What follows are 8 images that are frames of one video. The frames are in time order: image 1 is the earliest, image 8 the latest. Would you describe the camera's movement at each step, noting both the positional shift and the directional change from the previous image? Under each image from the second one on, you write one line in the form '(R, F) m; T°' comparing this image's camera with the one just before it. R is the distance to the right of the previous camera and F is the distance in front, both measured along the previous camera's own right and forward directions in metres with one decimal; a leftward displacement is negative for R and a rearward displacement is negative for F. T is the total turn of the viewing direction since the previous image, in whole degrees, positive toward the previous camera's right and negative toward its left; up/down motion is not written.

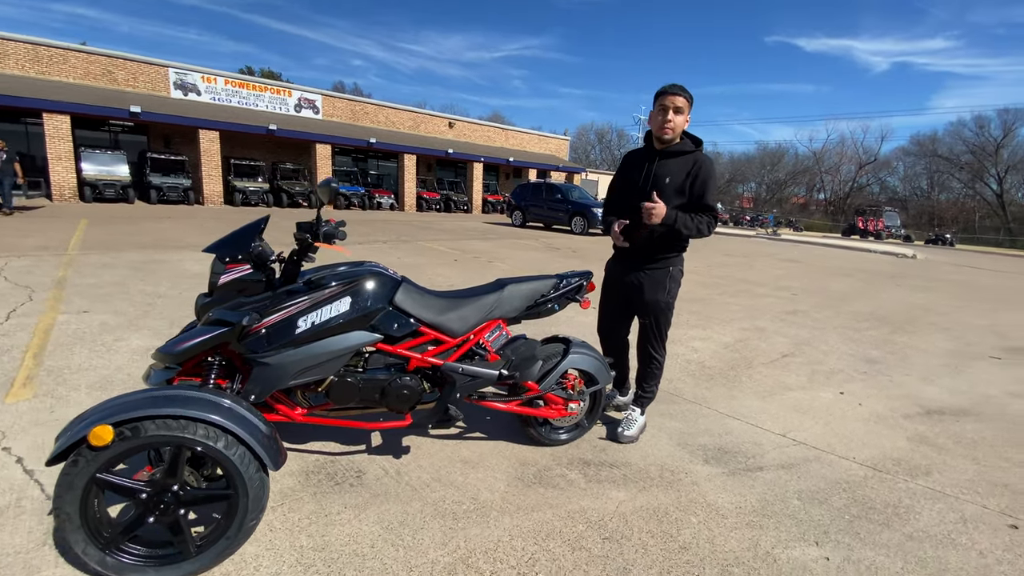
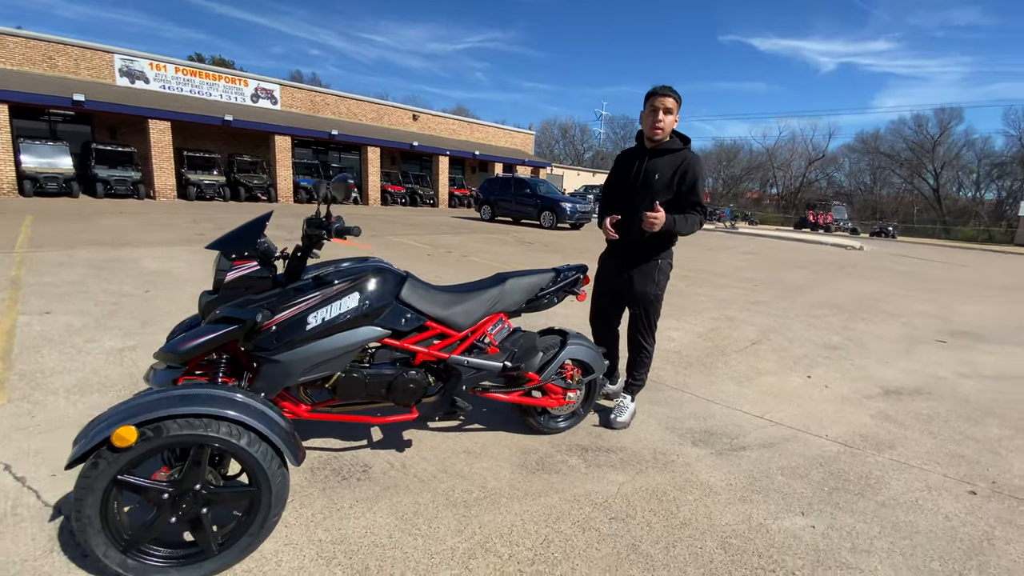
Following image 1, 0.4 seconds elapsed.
(-0.2, -0.1) m; +4°
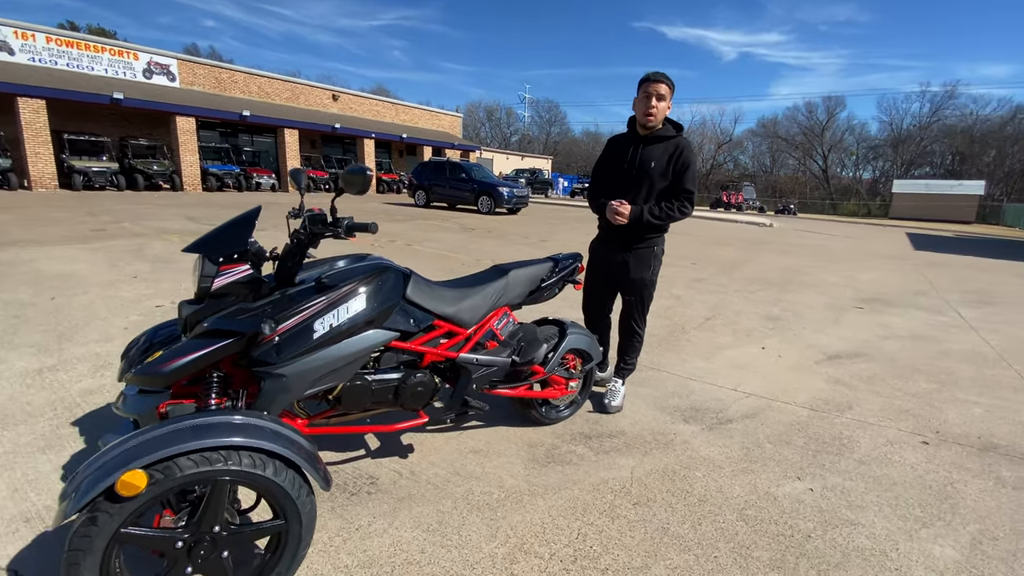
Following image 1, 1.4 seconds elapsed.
(-0.4, +0.1) m; +9°
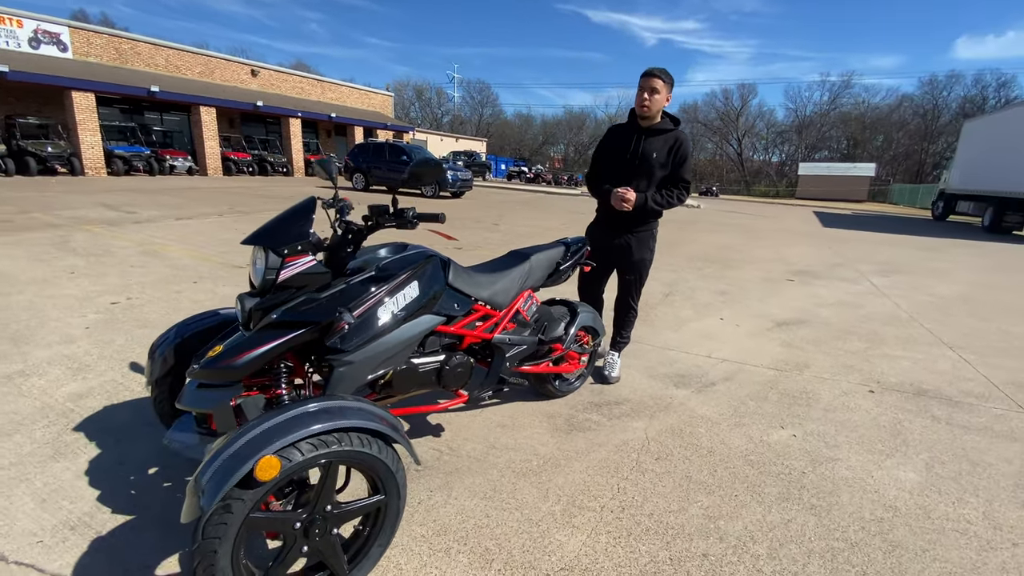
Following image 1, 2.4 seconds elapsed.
(-0.6, -0.1) m; +8°
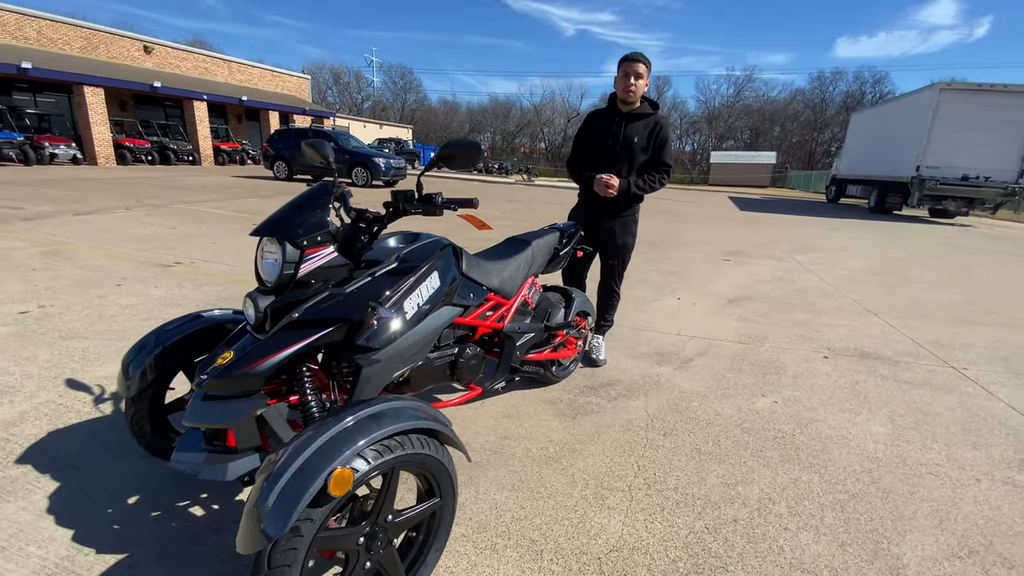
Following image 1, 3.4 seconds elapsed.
(-0.5, +0.1) m; +9°
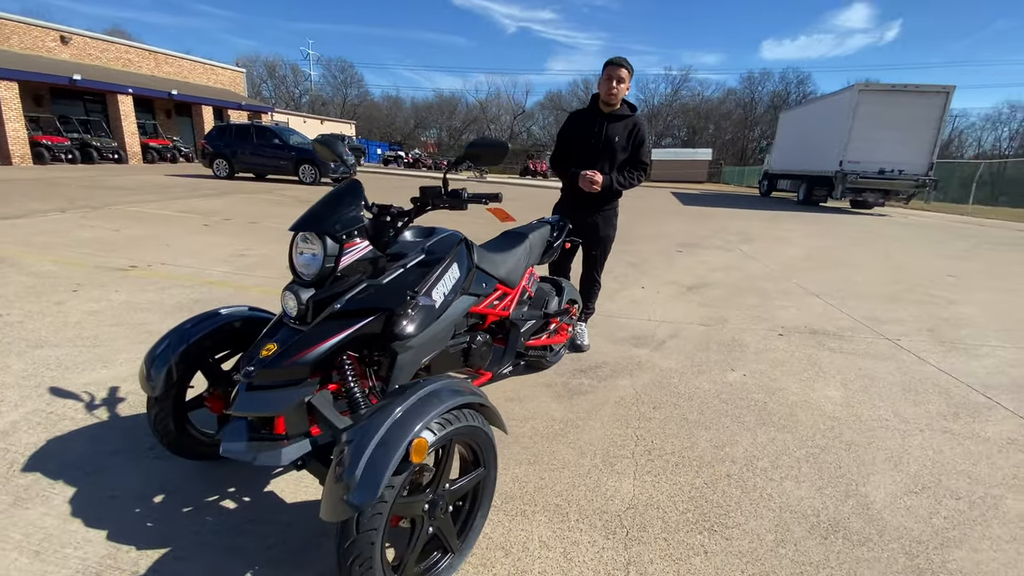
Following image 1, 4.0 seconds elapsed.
(-0.3, -0.2) m; +6°
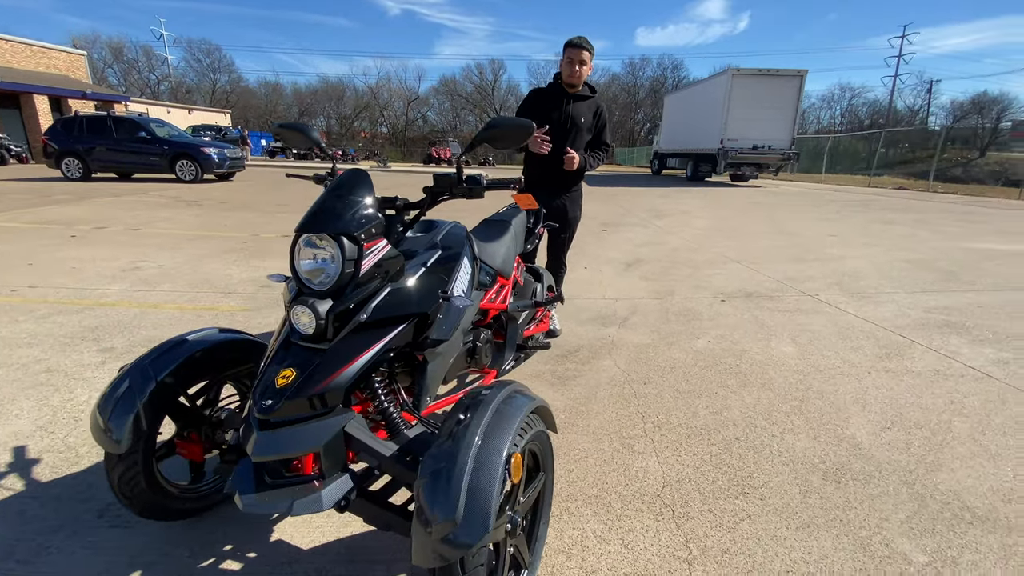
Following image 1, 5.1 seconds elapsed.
(-0.5, +0.2) m; +11°
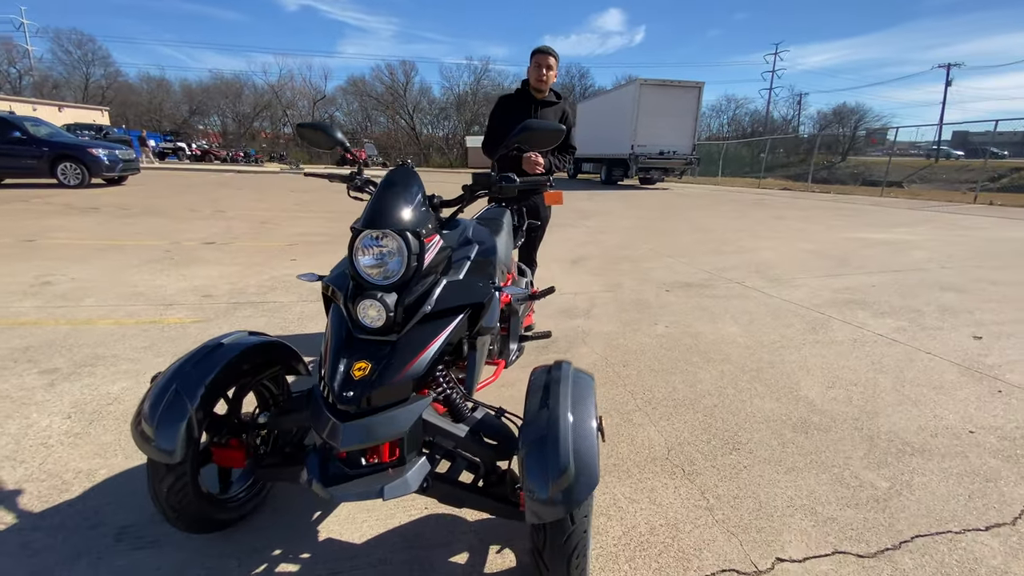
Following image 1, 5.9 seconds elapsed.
(-0.5, -0.1) m; +10°
